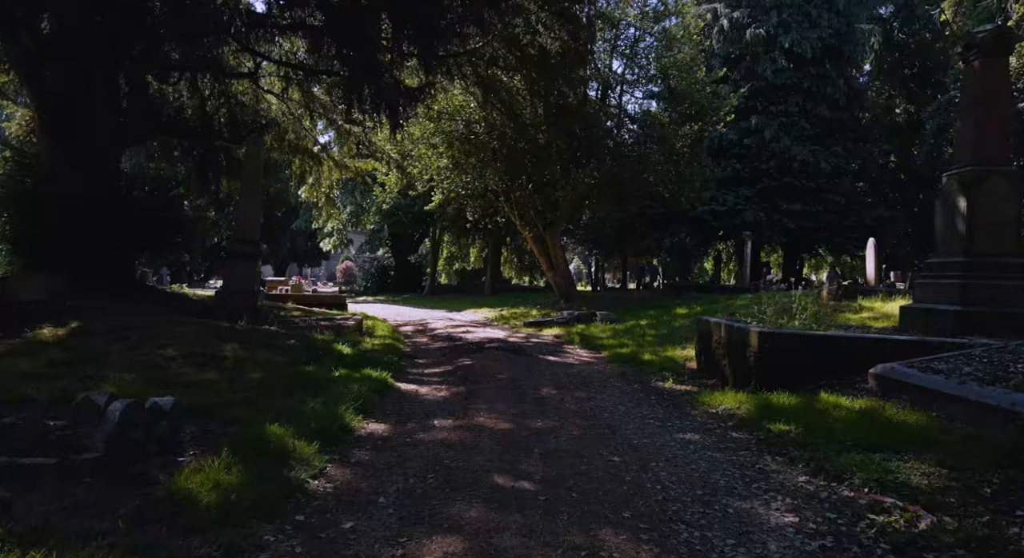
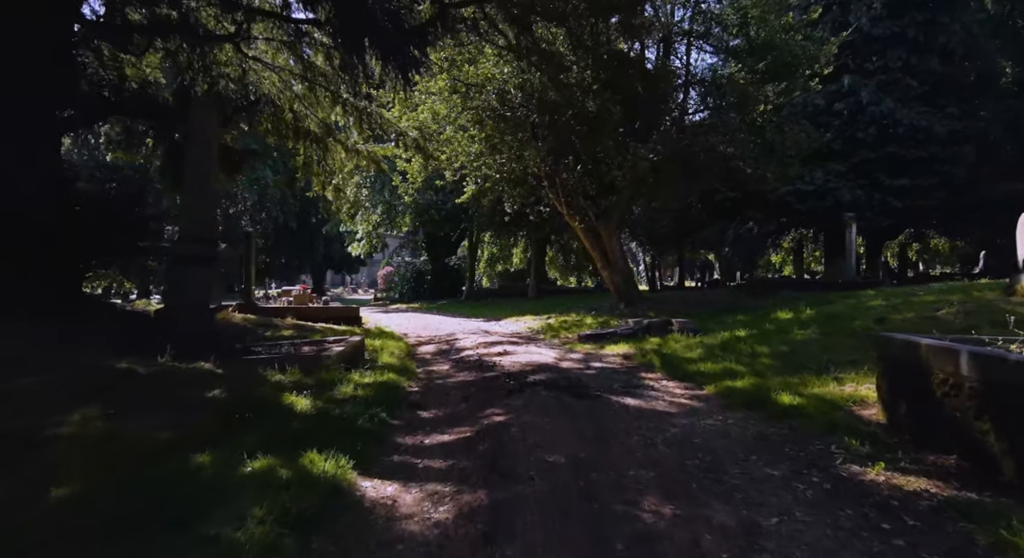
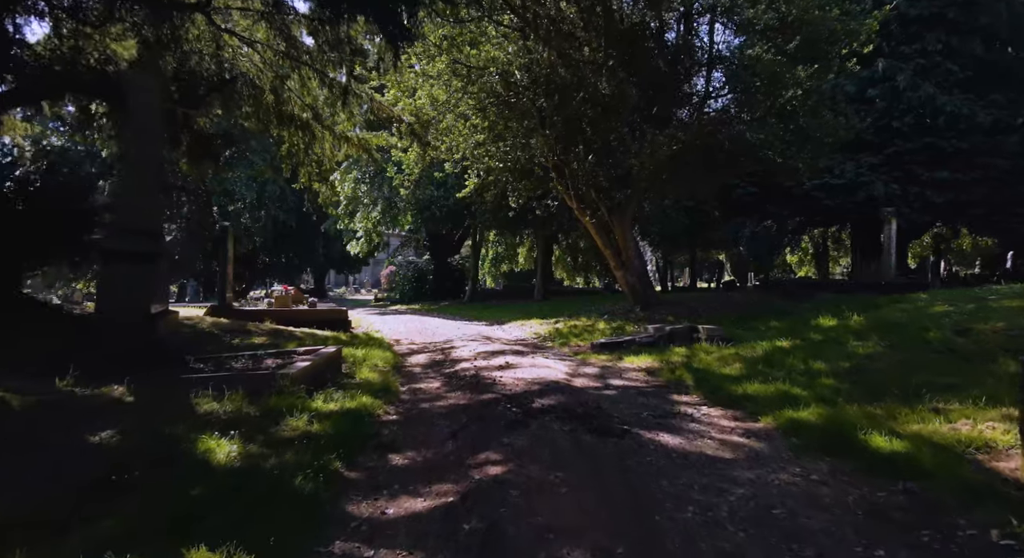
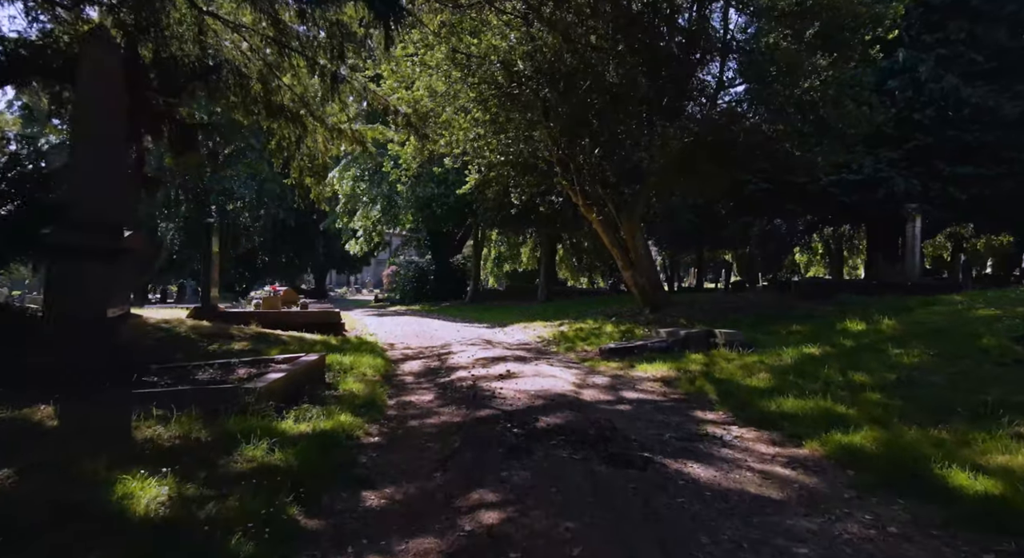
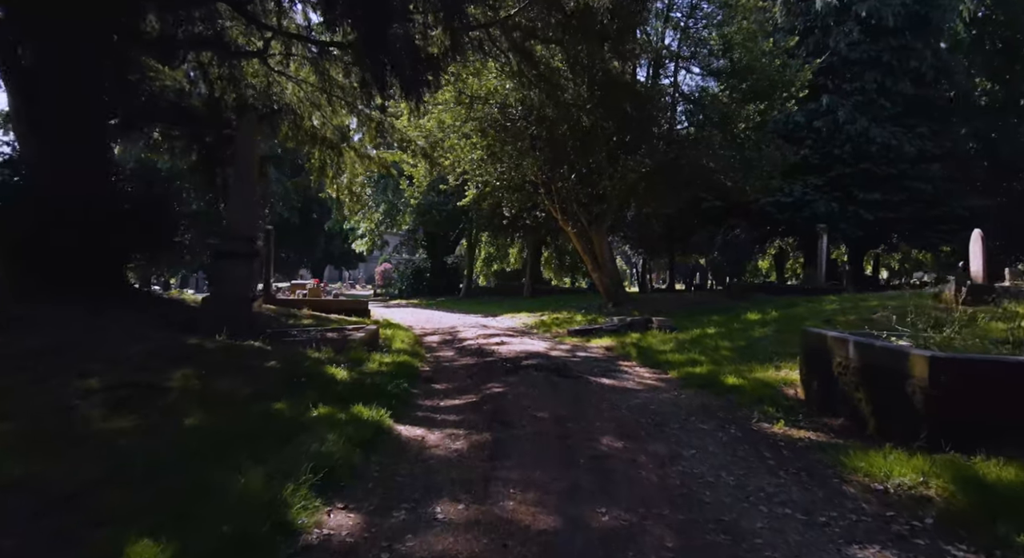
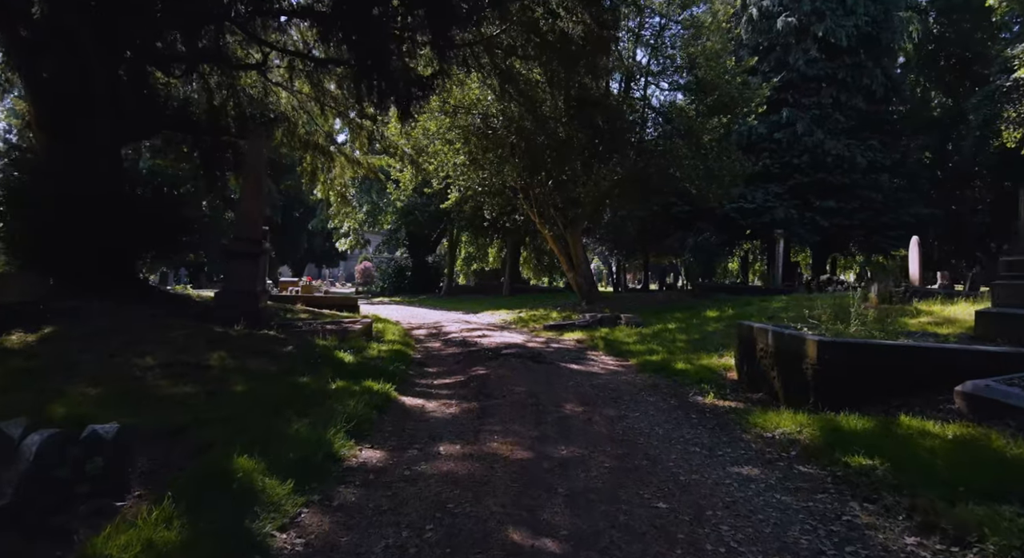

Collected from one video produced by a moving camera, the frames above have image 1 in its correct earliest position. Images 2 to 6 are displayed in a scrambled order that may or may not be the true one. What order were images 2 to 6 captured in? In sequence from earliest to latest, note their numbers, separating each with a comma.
6, 5, 2, 3, 4
